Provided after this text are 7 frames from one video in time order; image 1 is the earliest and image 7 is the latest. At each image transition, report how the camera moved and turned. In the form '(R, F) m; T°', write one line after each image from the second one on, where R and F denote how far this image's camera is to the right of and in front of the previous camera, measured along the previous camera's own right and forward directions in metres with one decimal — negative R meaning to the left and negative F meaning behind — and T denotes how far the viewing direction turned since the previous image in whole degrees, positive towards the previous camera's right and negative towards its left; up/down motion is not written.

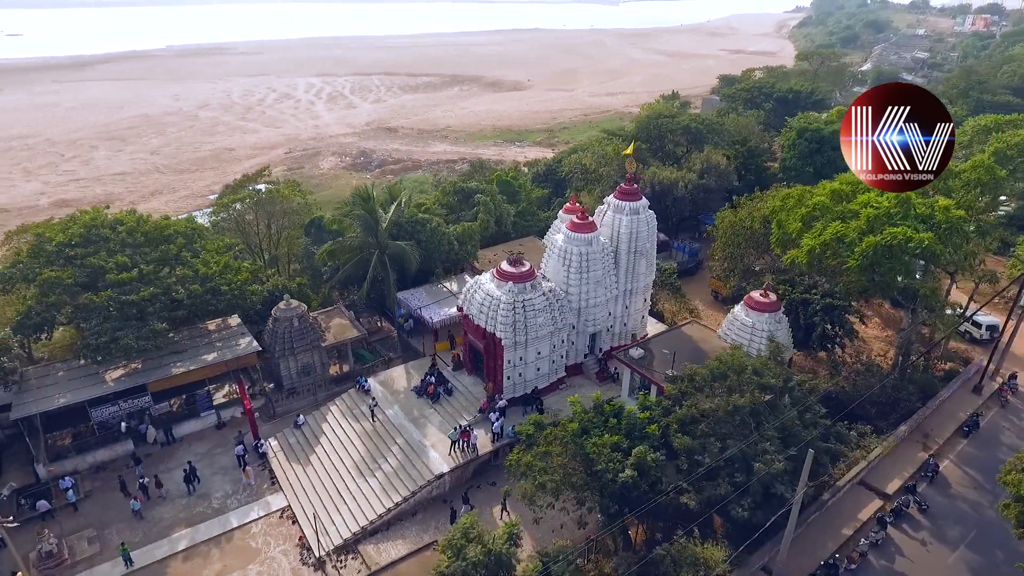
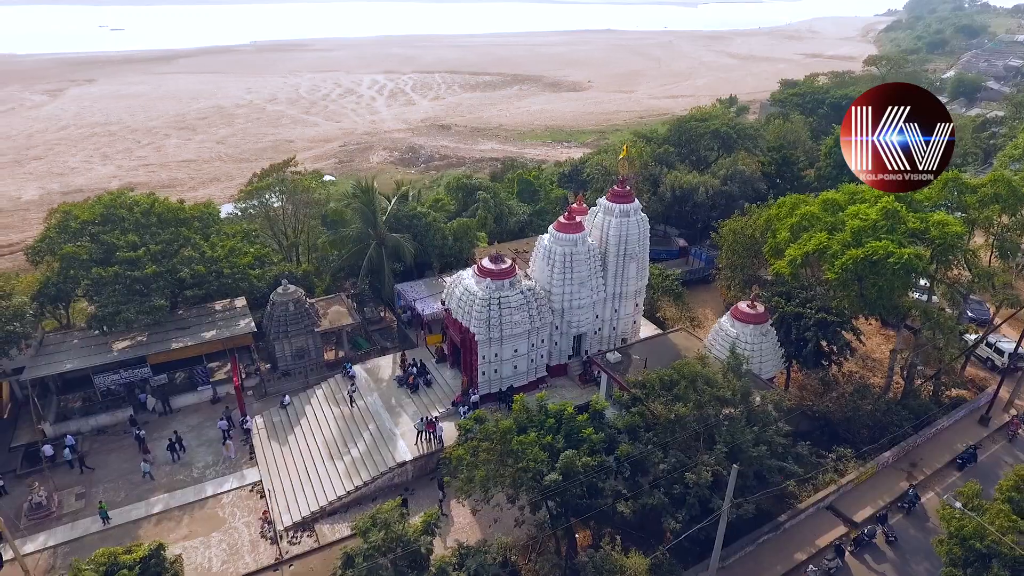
(+3.1, +0.1) m; -6°
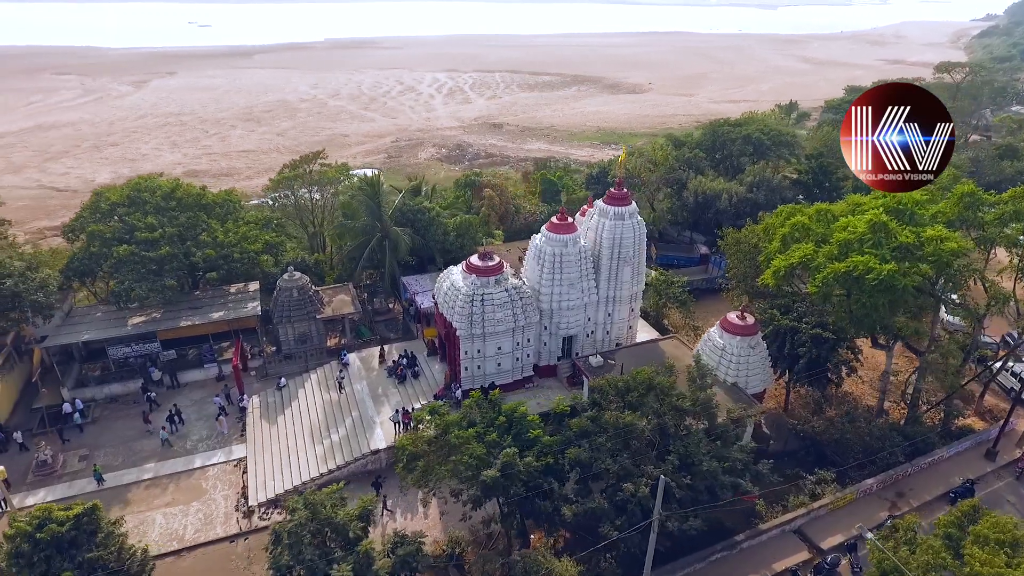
(+2.8, +0.1) m; -6°
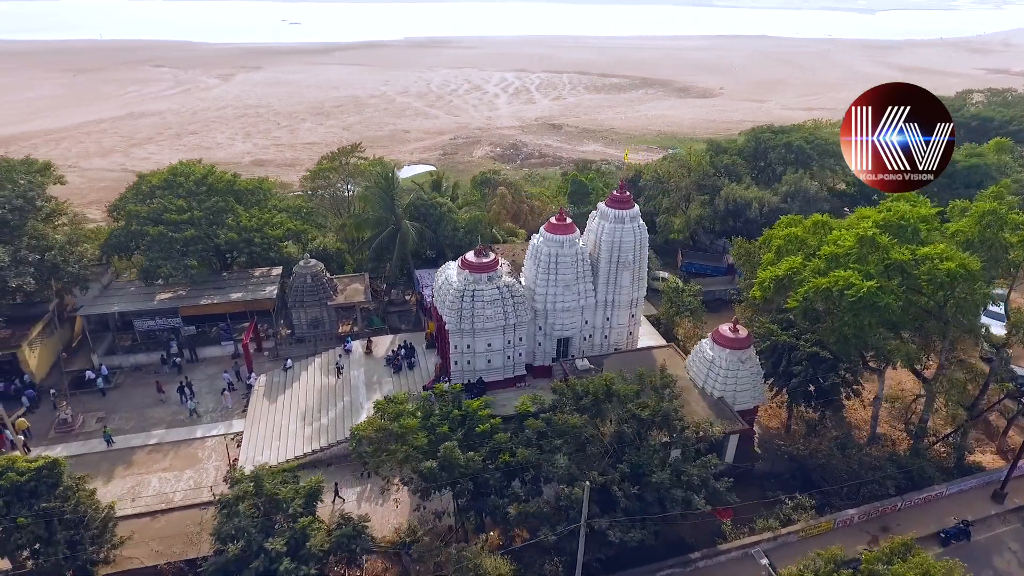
(+2.8, +0.1) m; -6°
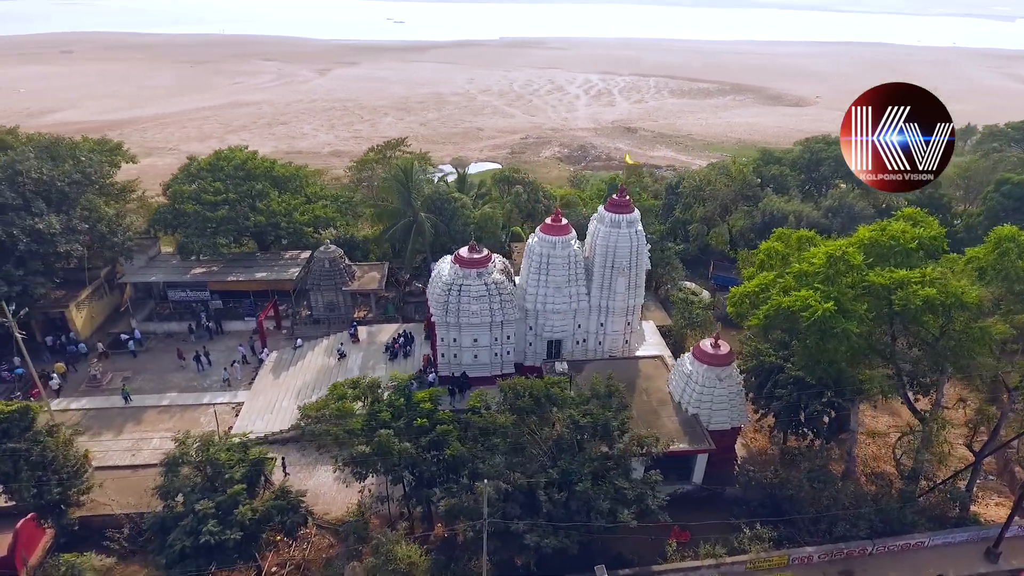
(+3.6, +0.3) m; -8°
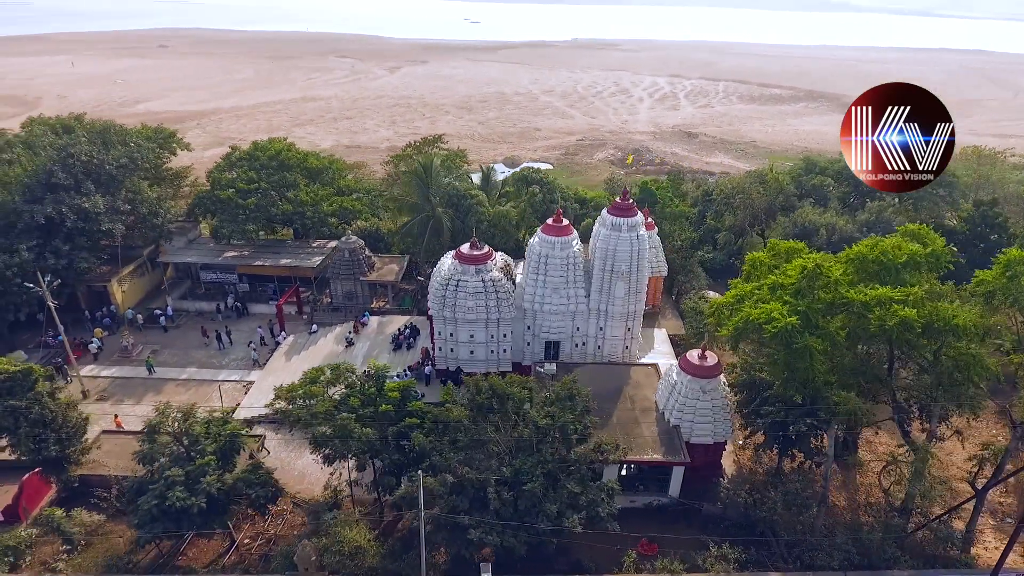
(+2.6, +0.1) m; -6°
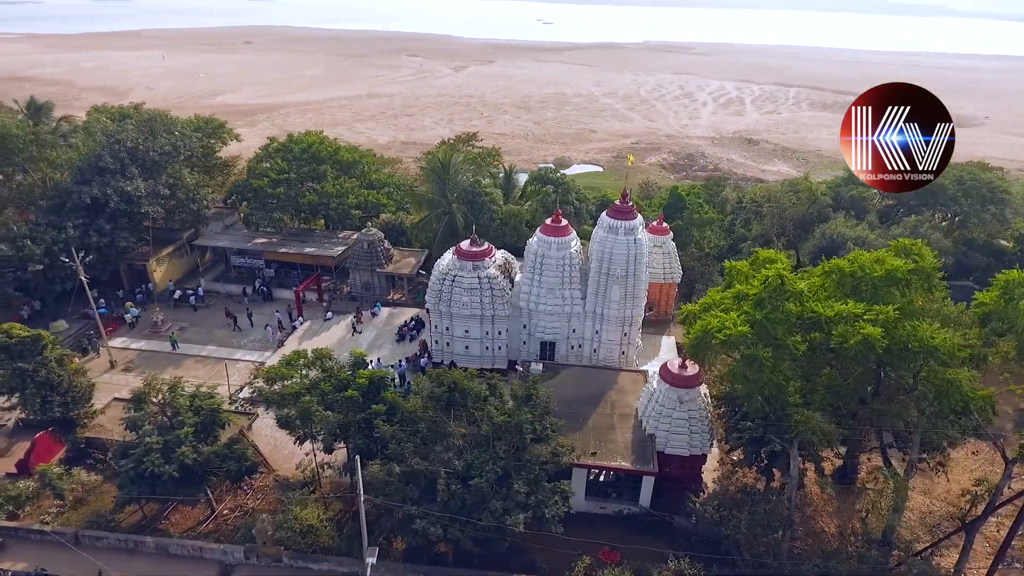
(+2.6, +0.1) m; -6°
